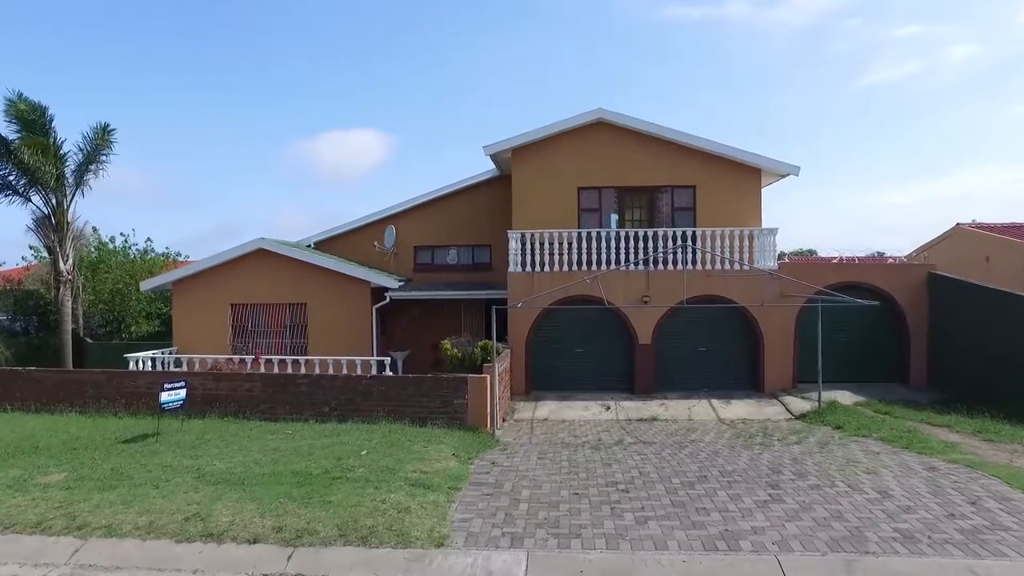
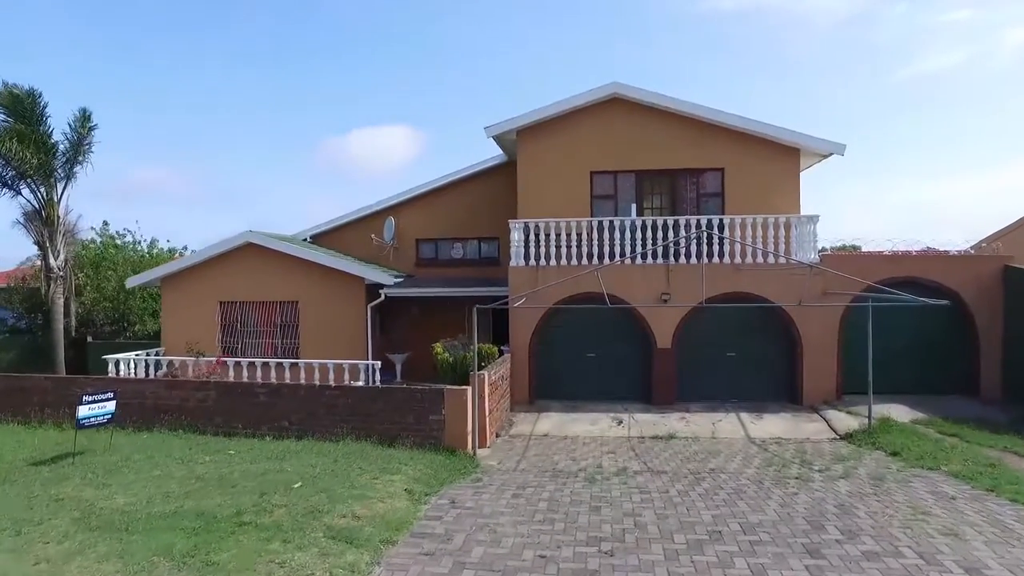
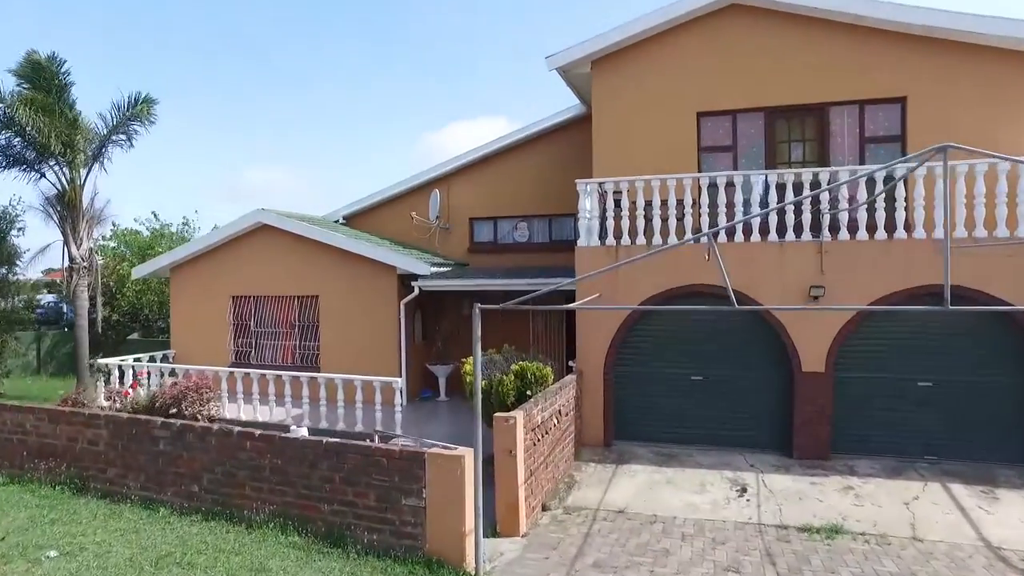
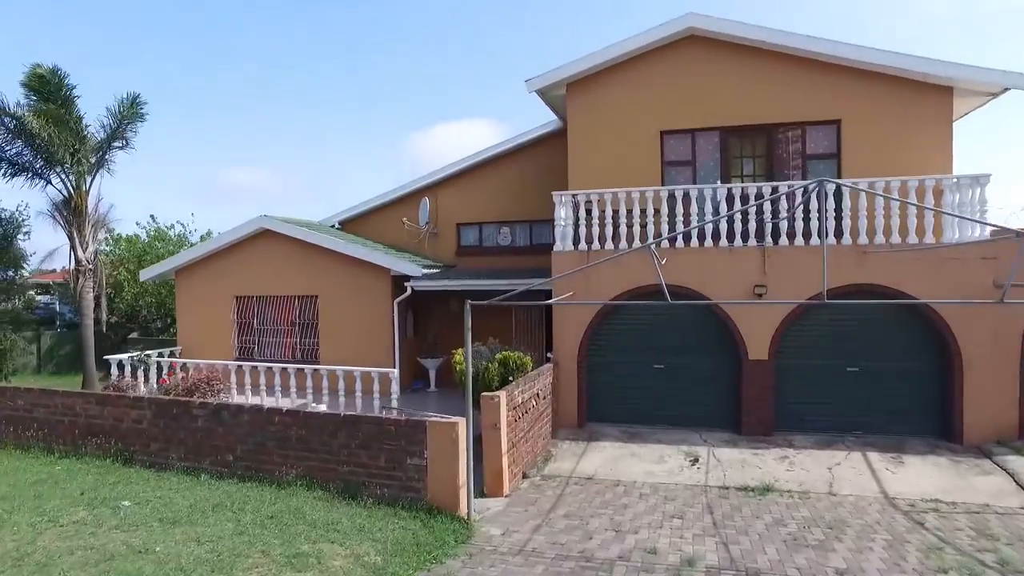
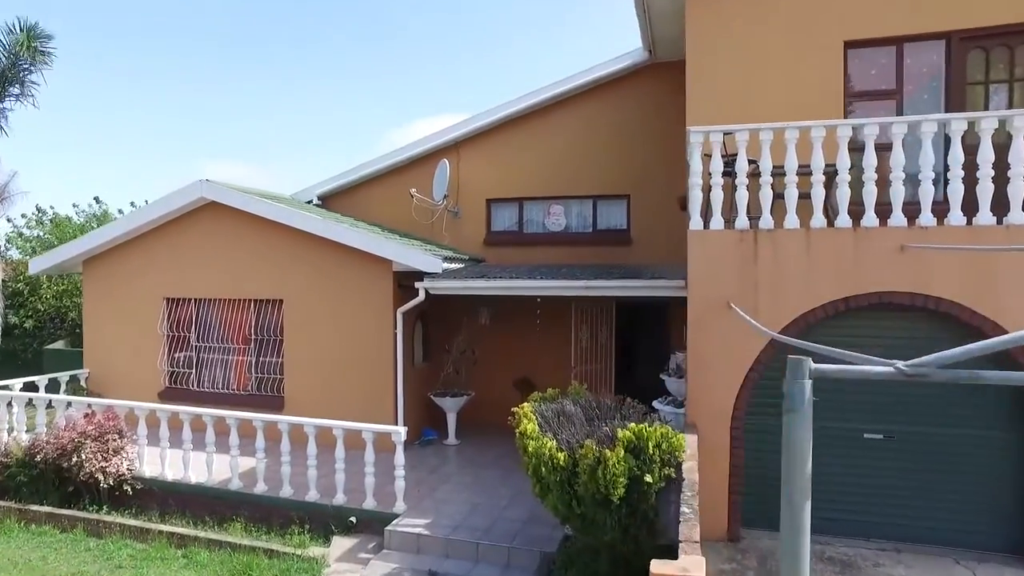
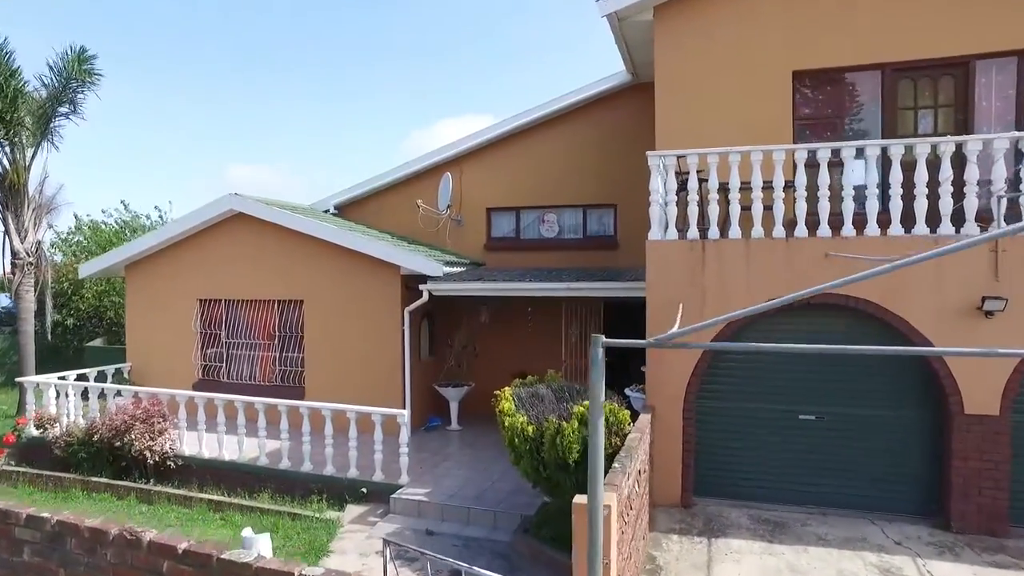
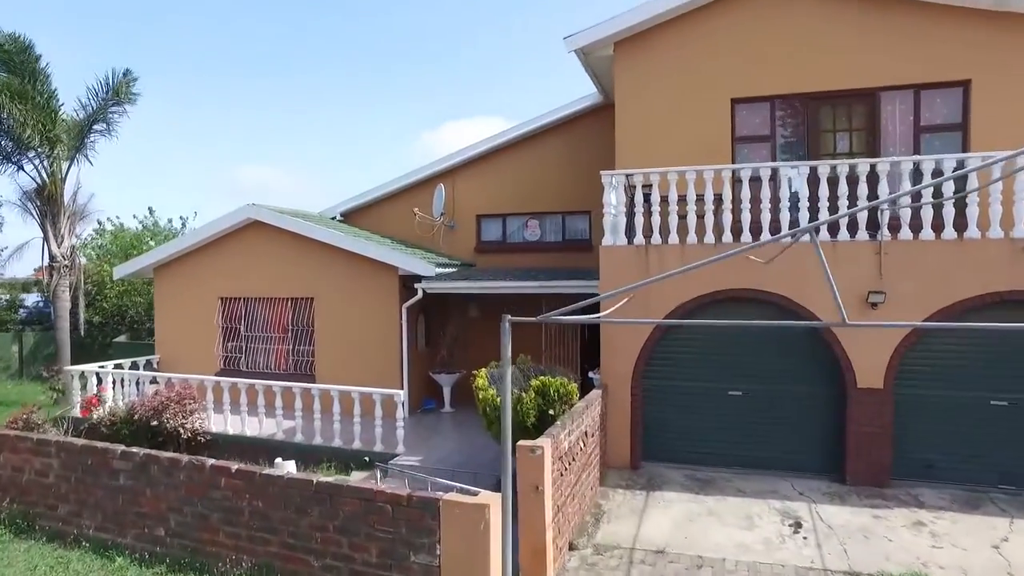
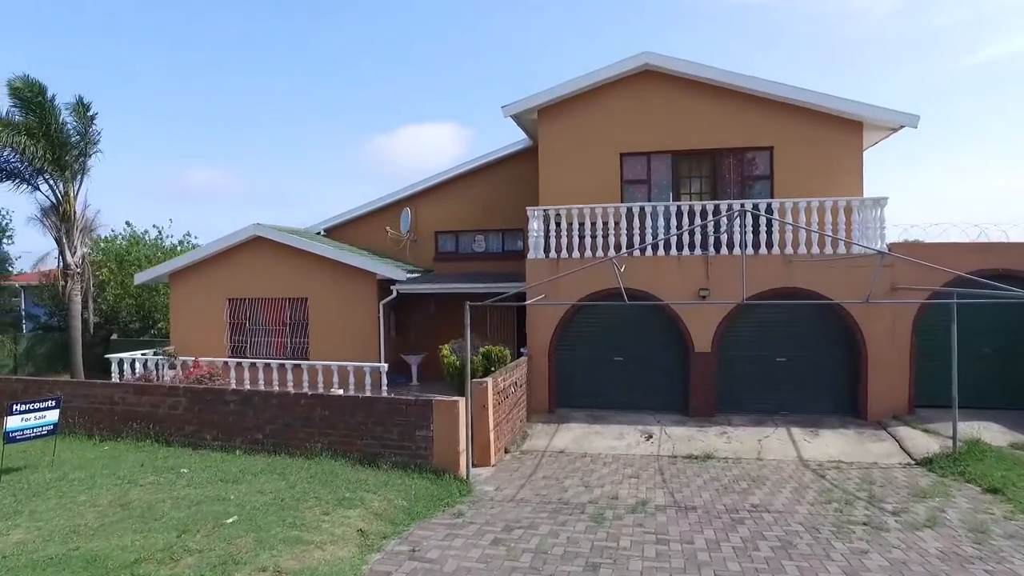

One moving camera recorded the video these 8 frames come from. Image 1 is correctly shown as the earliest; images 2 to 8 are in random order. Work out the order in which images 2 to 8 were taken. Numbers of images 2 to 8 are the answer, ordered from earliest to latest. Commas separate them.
2, 8, 4, 3, 7, 6, 5
